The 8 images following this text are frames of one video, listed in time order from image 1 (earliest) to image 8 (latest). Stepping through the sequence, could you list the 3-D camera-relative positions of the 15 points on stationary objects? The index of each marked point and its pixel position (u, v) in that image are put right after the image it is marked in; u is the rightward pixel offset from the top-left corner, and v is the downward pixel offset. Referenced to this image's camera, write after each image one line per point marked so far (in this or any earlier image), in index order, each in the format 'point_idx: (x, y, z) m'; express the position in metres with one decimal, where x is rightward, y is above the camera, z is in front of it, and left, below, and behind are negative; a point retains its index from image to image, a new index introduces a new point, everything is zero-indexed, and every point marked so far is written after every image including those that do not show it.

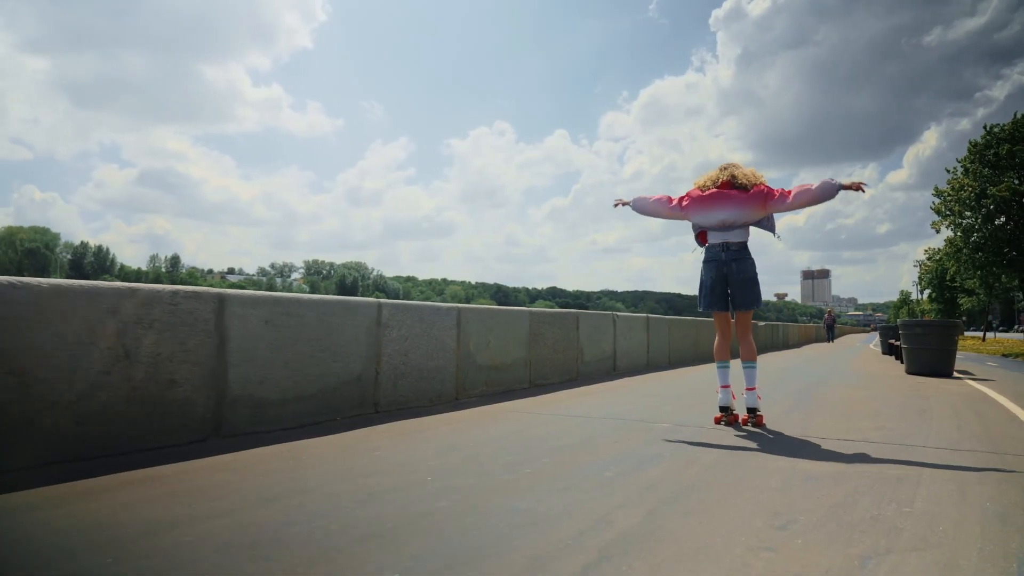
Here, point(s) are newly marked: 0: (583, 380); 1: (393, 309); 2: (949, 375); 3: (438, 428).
0: (+1.0, -1.2, +8.6) m
1: (-1.0, -0.2, +5.4) m
2: (+7.5, -1.5, +10.9) m
3: (-0.6, -1.1, +4.9) m
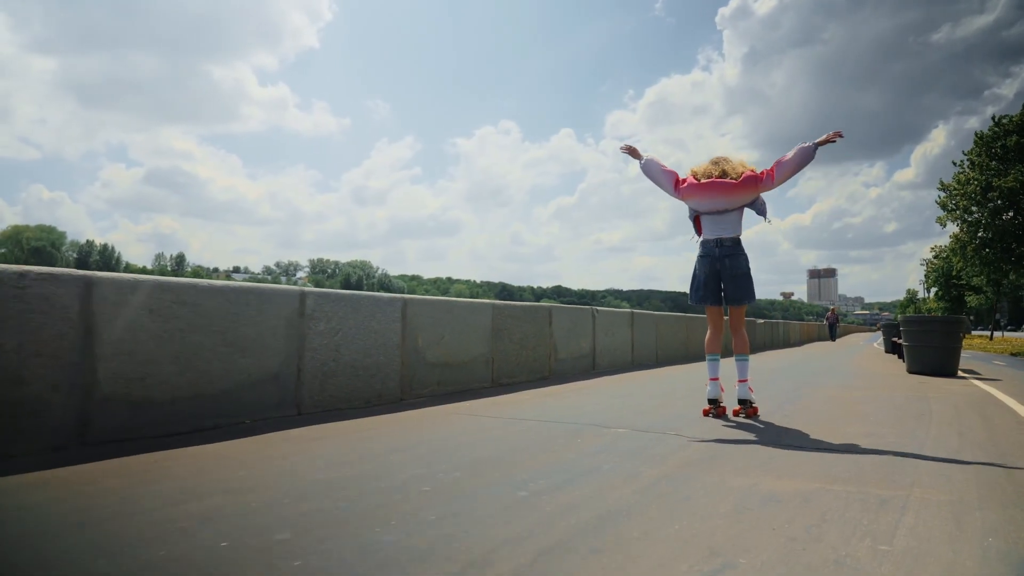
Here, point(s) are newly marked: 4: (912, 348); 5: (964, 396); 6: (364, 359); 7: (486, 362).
0: (+0.5, -1.1, +7.9) m
1: (-1.4, -0.1, +4.8) m
2: (+7.1, -1.4, +10.3) m
3: (-1.0, -1.0, +4.3) m
4: (+6.7, -1.0, +10.7) m
5: (+5.0, -1.2, +7.0) m
6: (-1.2, -0.6, +5.1) m
7: (-0.3, -0.8, +6.7) m
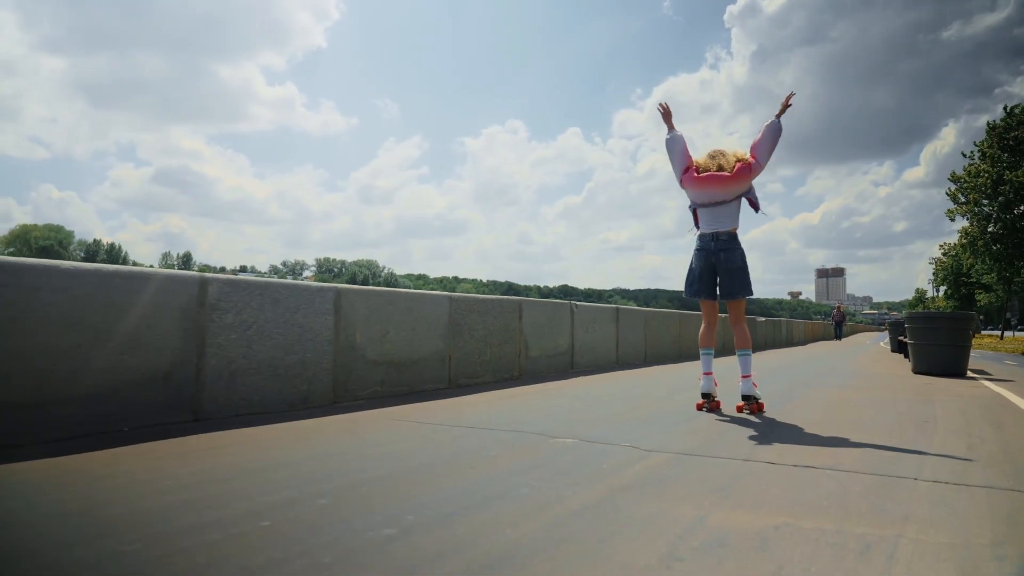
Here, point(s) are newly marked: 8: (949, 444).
0: (+0.2, -1.0, +7.3) m
1: (-1.9, 0.0, +4.1) m
2: (+6.8, -1.3, +9.6) m
3: (-1.4, -0.9, +3.6) m
4: (+6.3, -0.9, +10.0) m
5: (+4.6, -1.1, +6.3) m
6: (-1.6, -0.5, +4.5) m
7: (-0.7, -0.7, +6.1) m
8: (+2.7, -1.0, +3.9) m
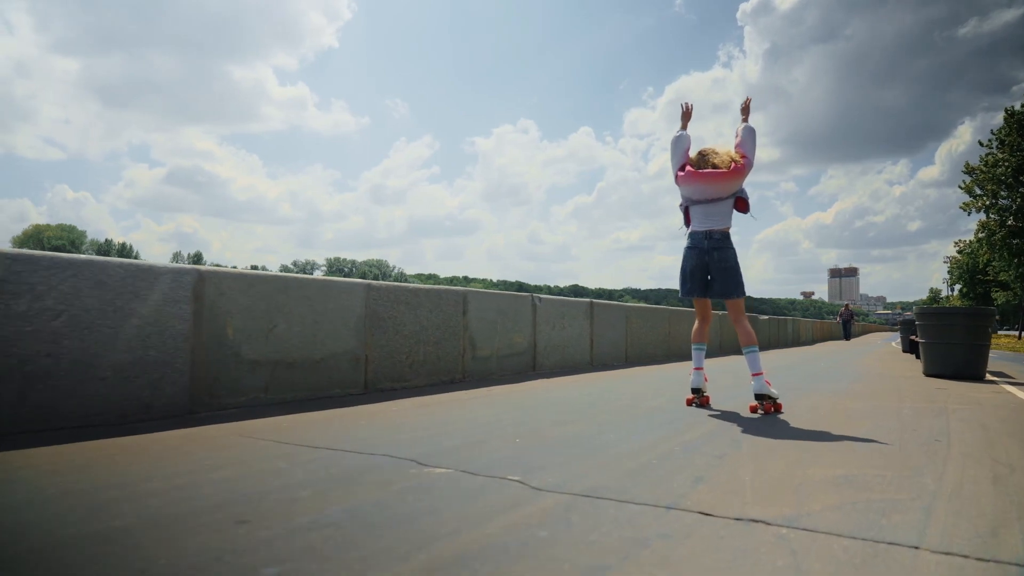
0: (-0.4, -0.9, +6.3) m
1: (-2.5, +0.1, +3.2) m
2: (+6.2, -1.2, +8.5) m
3: (-2.0, -0.8, +2.7) m
4: (+5.8, -0.8, +8.9) m
5: (+4.0, -1.0, +5.3) m
6: (-2.2, -0.4, +3.6) m
7: (-1.3, -0.6, +5.1) m
8: (+2.1, -0.9, +2.9) m
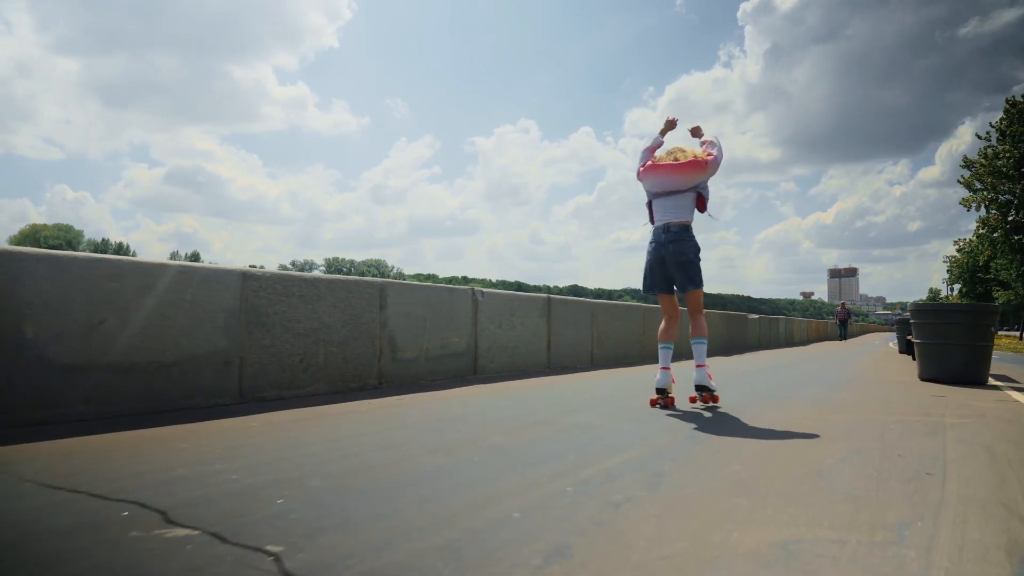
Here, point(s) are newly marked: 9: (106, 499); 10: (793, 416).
0: (-1.0, -0.9, +5.4) m
1: (-3.1, +0.2, +2.3) m
2: (+5.6, -1.1, +7.6) m
3: (-2.7, -0.7, +1.8) m
4: (+5.2, -0.8, +8.0) m
5: (+3.4, -0.9, +4.4) m
6: (-2.9, -0.3, +2.7) m
7: (-1.9, -0.5, +4.2) m
8: (+1.4, -0.8, +2.0) m
9: (-1.3, -0.7, +2.1) m
10: (+2.4, -1.1, +5.4) m
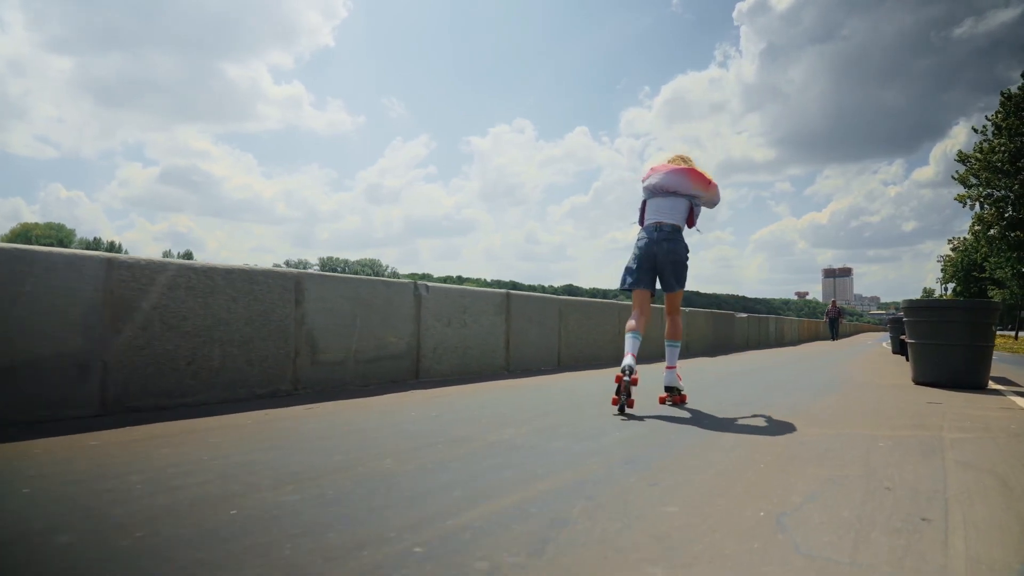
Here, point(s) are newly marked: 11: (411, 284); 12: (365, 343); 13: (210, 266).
0: (-1.5, -0.8, +4.7) m
1: (-3.6, +0.3, +1.6) m
2: (+5.1, -1.1, +6.9) m
3: (-3.1, -0.6, +1.1) m
4: (+4.7, -0.7, +7.4) m
5: (+2.9, -0.9, +3.7) m
6: (-3.3, -0.2, +1.9) m
7: (-2.4, -0.4, +3.5) m
8: (+1.0, -0.7, +1.3) m
9: (-1.8, -0.7, +1.4) m
10: (+1.9, -1.1, +4.7) m
11: (-0.9, 0.0, +5.8) m
12: (-1.2, -0.5, +5.3) m
13: (-2.0, +0.2, +4.2) m
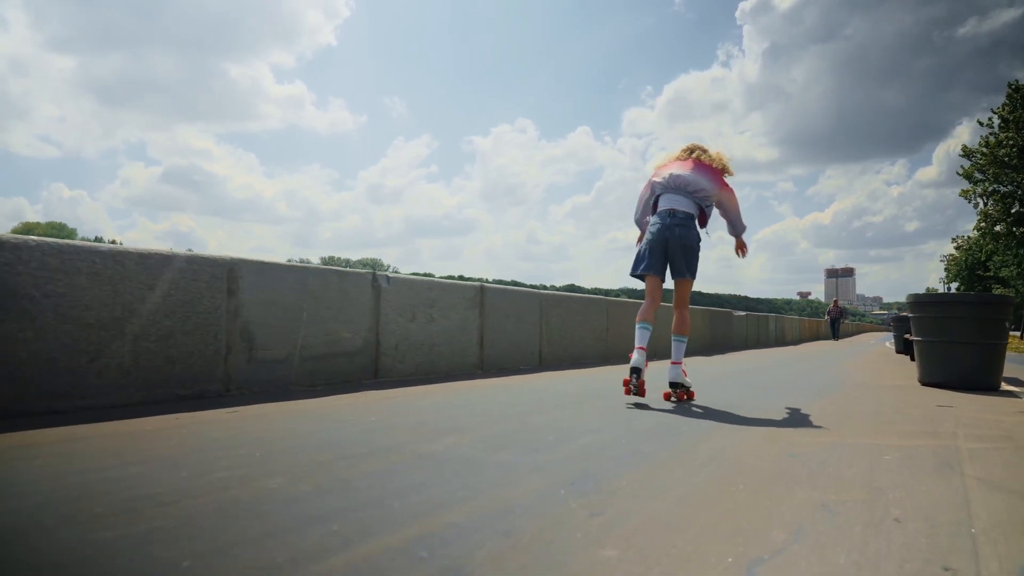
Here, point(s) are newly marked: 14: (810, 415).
0: (-1.8, -0.7, +4.2) m
1: (-3.9, +0.3, +1.1) m
2: (+4.8, -1.0, +6.4) m
3: (-3.4, -0.6, +0.6) m
4: (+4.4, -0.6, +6.8) m
5: (+2.6, -0.8, +3.2) m
6: (-3.6, -0.2, +1.4) m
7: (-2.6, -0.4, +3.0) m
8: (+0.7, -0.6, +0.8) m
9: (-2.1, -0.6, +0.9) m
10: (+1.6, -1.0, +4.2) m
11: (-1.2, +0.1, +5.3) m
12: (-1.5, -0.4, +4.8) m
13: (-2.3, +0.2, +3.7) m
14: (+2.2, -1.0, +4.8) m
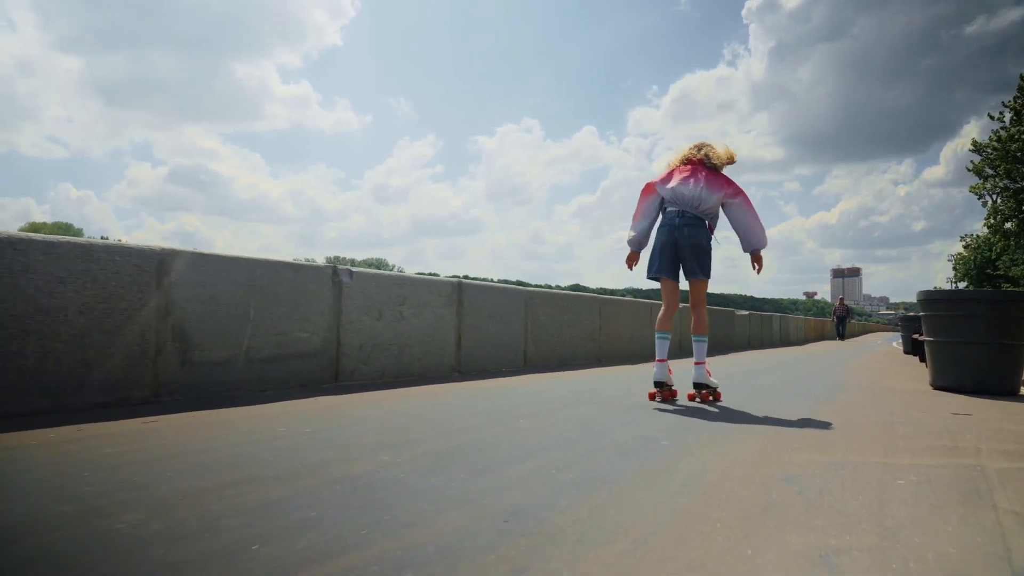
0: (-2.0, -0.7, +3.8) m
1: (-4.1, +0.4, +0.7) m
2: (+4.6, -1.0, +5.9) m
3: (-3.7, -0.5, +0.1) m
4: (+4.2, -0.6, +6.3) m
5: (+2.4, -0.7, +2.7) m
6: (-3.8, -0.1, +1.0) m
7: (-2.9, -0.3, +2.6) m
8: (+0.4, -0.6, +0.3) m
9: (-2.3, -0.5, +0.4) m
10: (+1.4, -1.0, +3.8) m
11: (-1.4, +0.1, +4.8) m
12: (-1.7, -0.4, +4.4) m
13: (-2.5, +0.3, +3.2) m
14: (+2.0, -1.0, +4.3) m
